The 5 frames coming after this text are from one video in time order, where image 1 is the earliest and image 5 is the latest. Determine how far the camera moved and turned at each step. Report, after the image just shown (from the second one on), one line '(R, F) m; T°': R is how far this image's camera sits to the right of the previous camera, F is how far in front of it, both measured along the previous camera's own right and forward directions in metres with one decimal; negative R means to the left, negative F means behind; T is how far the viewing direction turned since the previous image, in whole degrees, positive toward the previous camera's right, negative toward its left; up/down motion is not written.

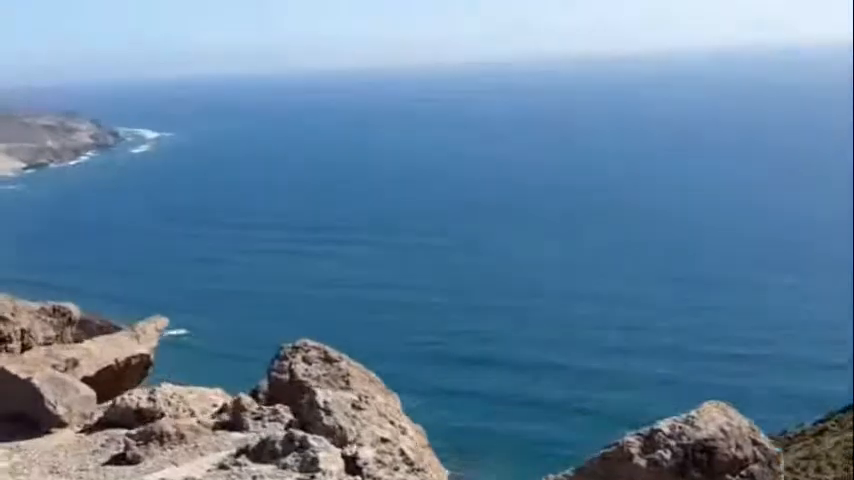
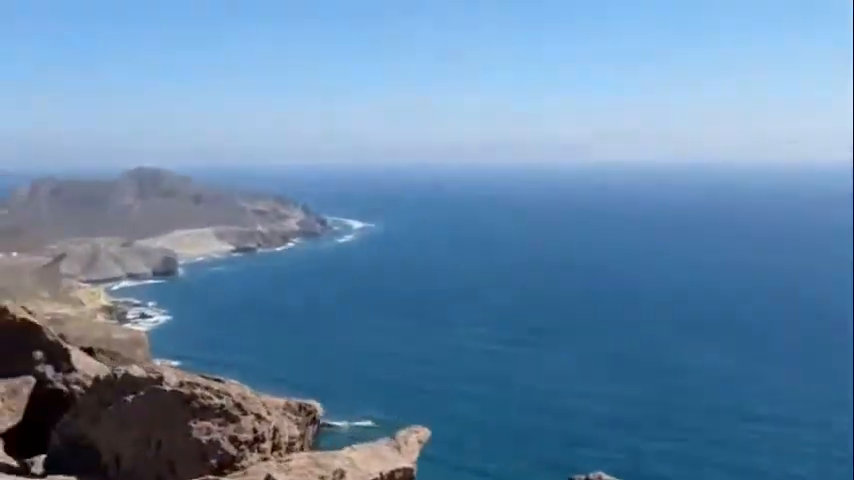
(-0.8, +0.7) m; -11°
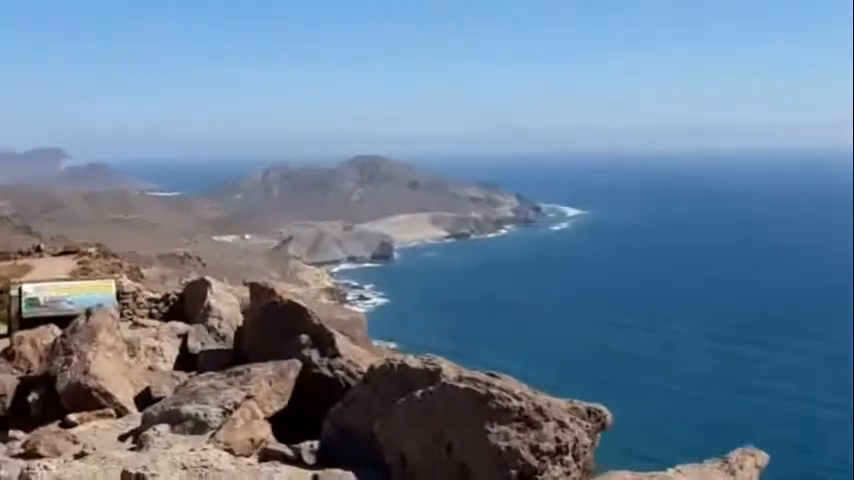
(-0.7, +0.7) m; -12°
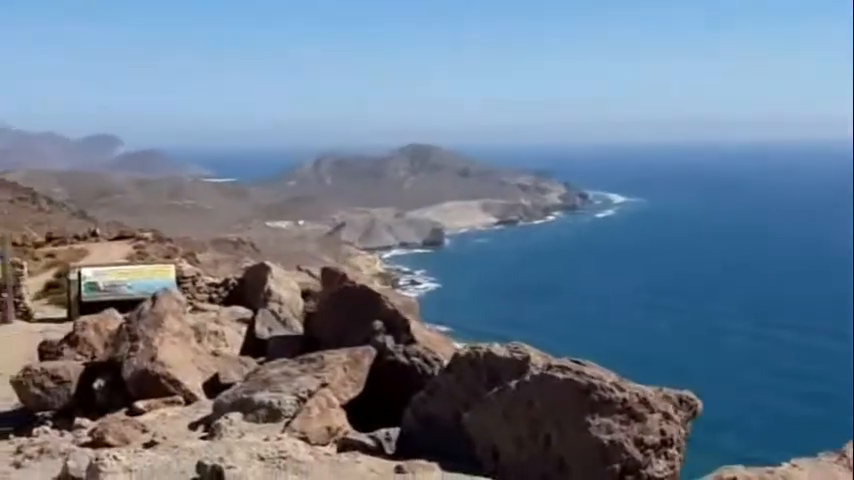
(-0.3, +0.5) m; -3°
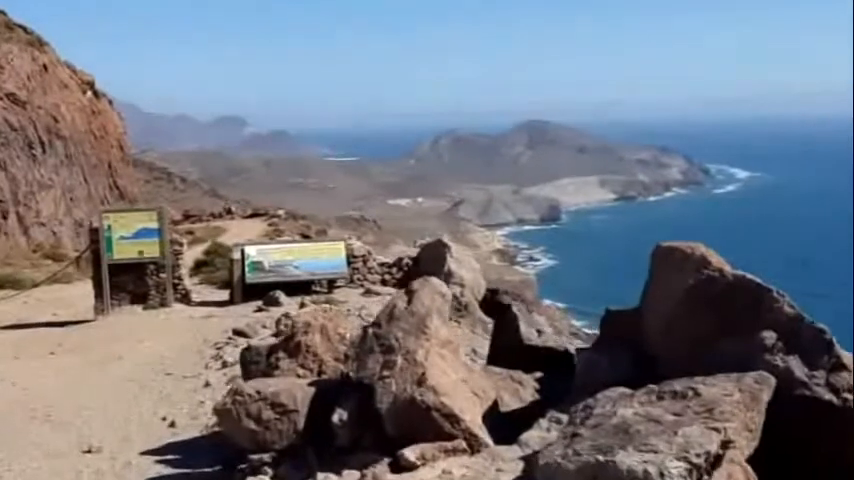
(-2.0, +3.6) m; -7°
